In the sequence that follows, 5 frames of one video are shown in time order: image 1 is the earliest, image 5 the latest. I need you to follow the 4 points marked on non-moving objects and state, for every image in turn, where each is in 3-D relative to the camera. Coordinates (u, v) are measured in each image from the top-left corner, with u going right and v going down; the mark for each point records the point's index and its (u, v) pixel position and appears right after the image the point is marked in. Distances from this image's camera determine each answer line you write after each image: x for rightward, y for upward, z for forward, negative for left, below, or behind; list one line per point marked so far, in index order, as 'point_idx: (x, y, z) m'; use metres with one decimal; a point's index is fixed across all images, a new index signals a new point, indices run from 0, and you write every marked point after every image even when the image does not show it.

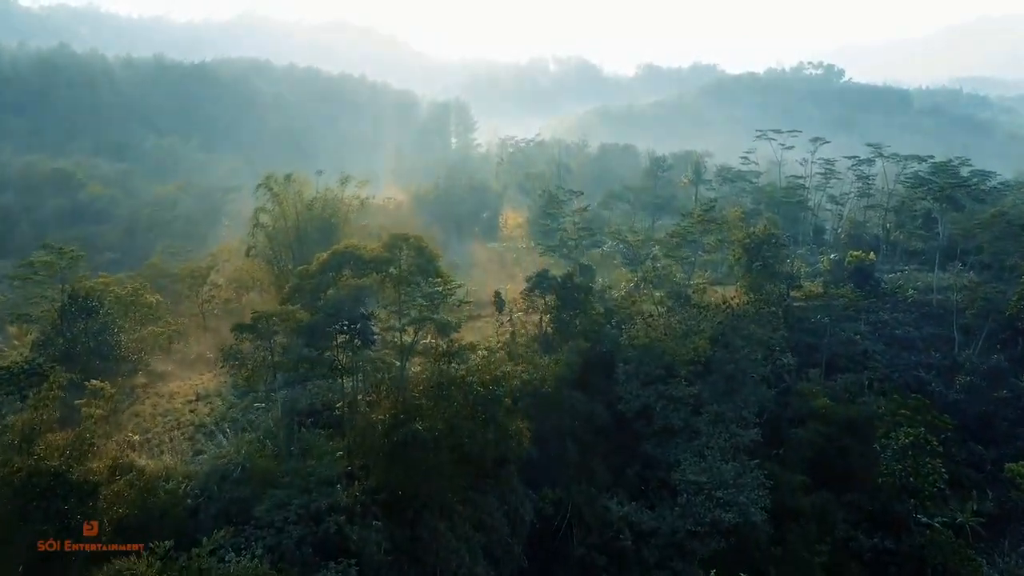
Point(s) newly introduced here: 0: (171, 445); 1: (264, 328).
0: (-9.5, -4.4, +18.4) m
1: (-7.0, -1.3, +18.7) m
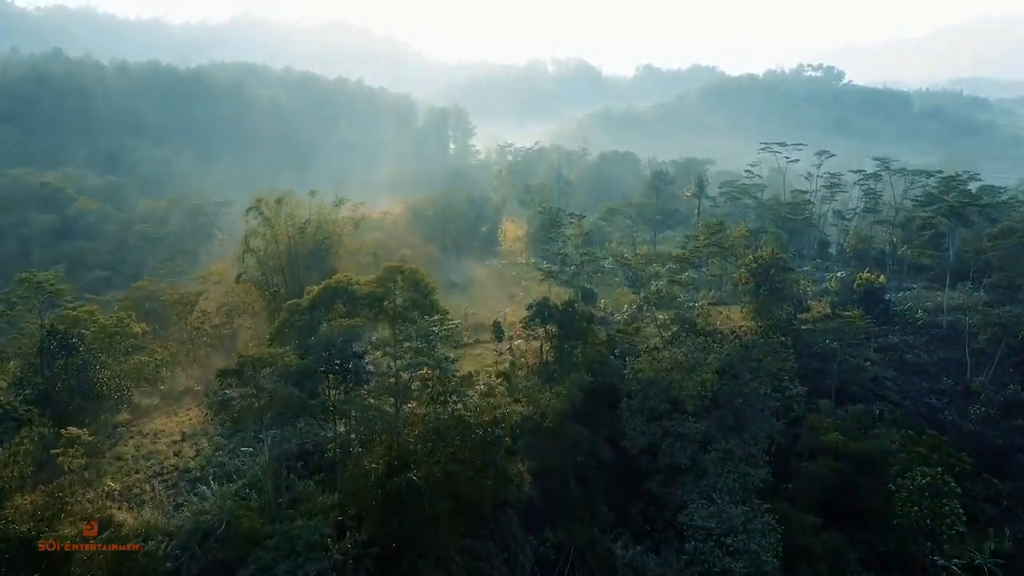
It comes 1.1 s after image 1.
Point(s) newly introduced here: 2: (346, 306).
0: (-9.5, -5.5, +17.5) m
1: (-7.0, -2.4, +17.8) m
2: (-5.0, -0.6, +19.9) m
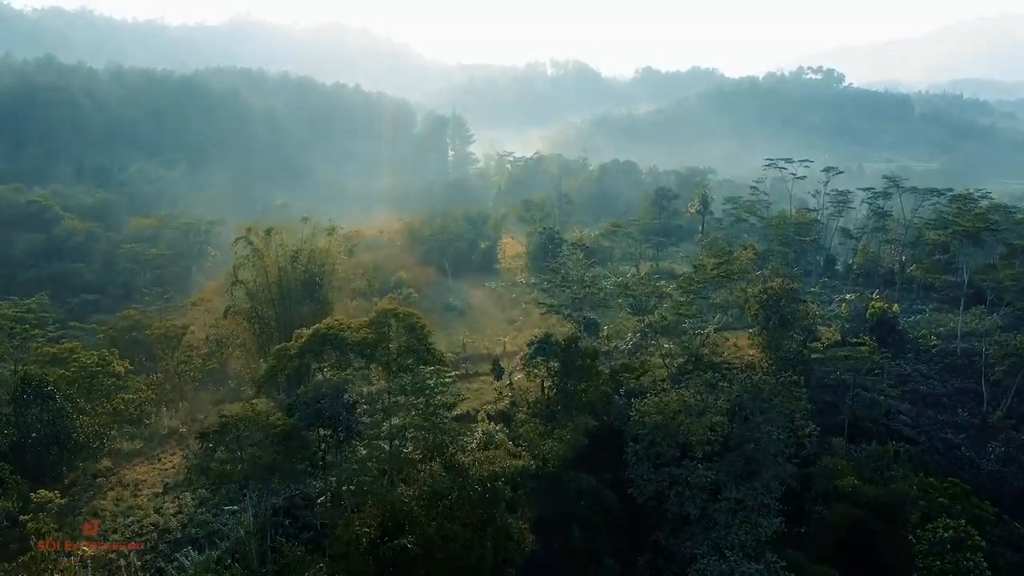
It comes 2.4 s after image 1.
0: (-9.5, -6.7, +16.4) m
1: (-7.0, -3.7, +16.7) m
2: (-5.0, -1.9, +18.9) m
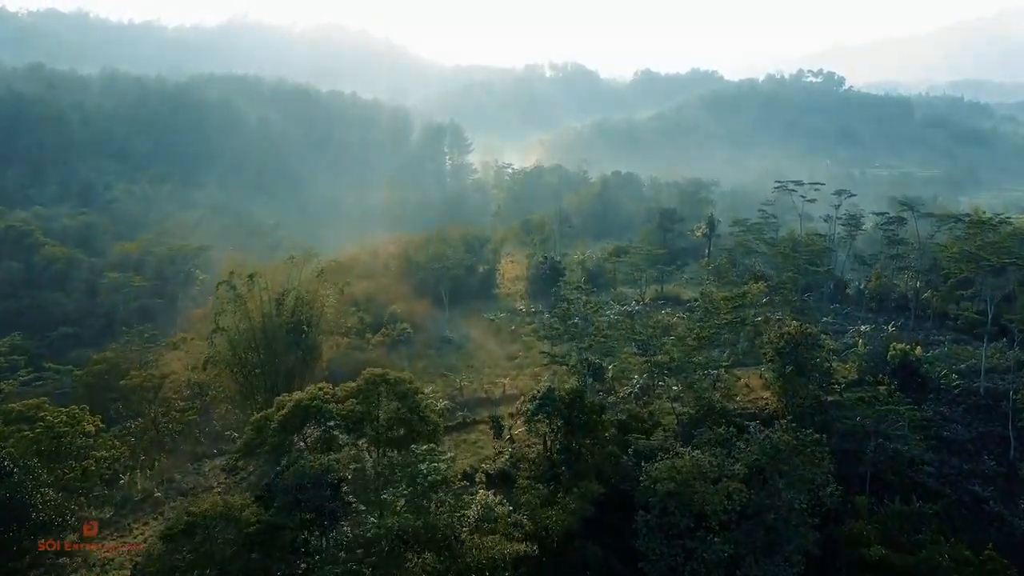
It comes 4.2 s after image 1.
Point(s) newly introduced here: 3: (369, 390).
0: (-9.4, -8.4, +14.8) m
1: (-7.0, -5.4, +15.0) m
2: (-4.9, -3.6, +17.2) m
3: (-3.8, -2.7, +18.0) m
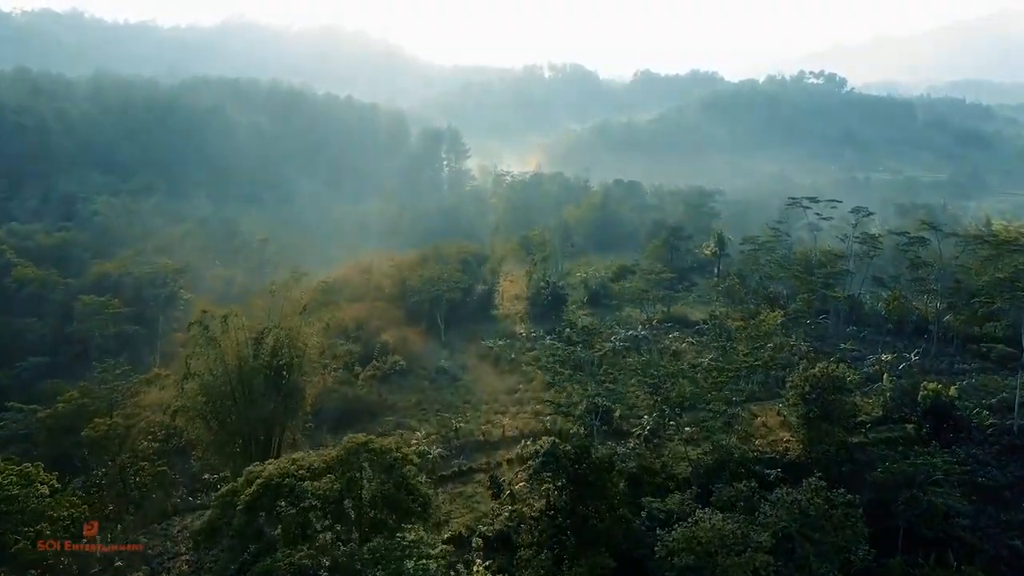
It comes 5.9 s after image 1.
0: (-9.4, -9.8, +12.7) m
1: (-7.0, -6.7, +12.9) m
2: (-4.9, -4.9, +15.1) m
3: (-3.8, -4.0, +15.9) m
